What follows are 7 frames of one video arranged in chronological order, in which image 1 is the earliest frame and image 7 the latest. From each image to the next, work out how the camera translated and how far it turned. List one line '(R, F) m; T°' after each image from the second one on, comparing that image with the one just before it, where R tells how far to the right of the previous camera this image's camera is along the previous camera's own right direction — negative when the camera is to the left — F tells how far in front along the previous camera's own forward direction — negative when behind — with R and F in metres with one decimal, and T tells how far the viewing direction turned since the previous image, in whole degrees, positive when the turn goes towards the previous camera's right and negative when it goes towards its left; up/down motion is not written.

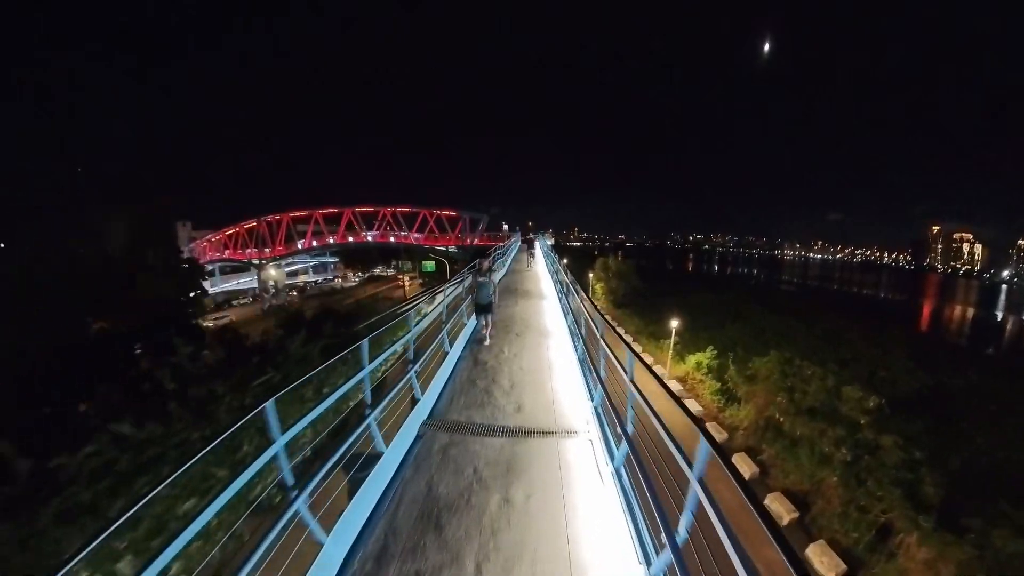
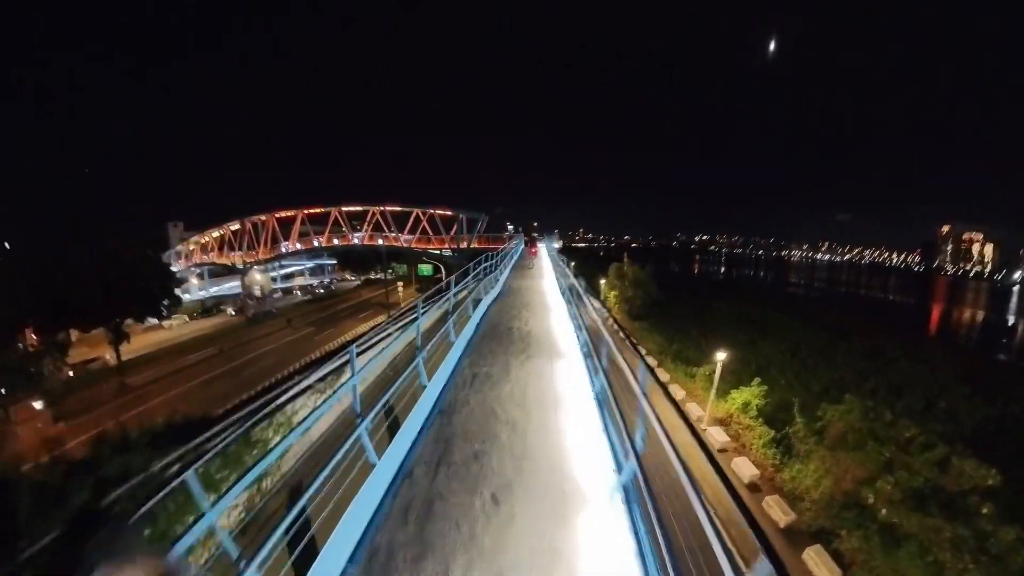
(0.0, +2.2) m; 0°
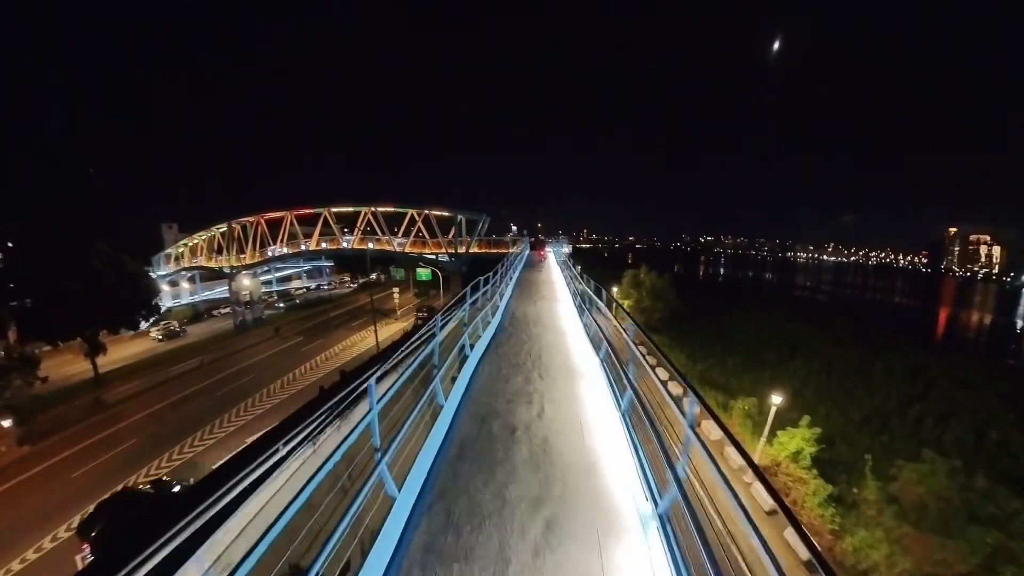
(-0.1, +1.6) m; 0°
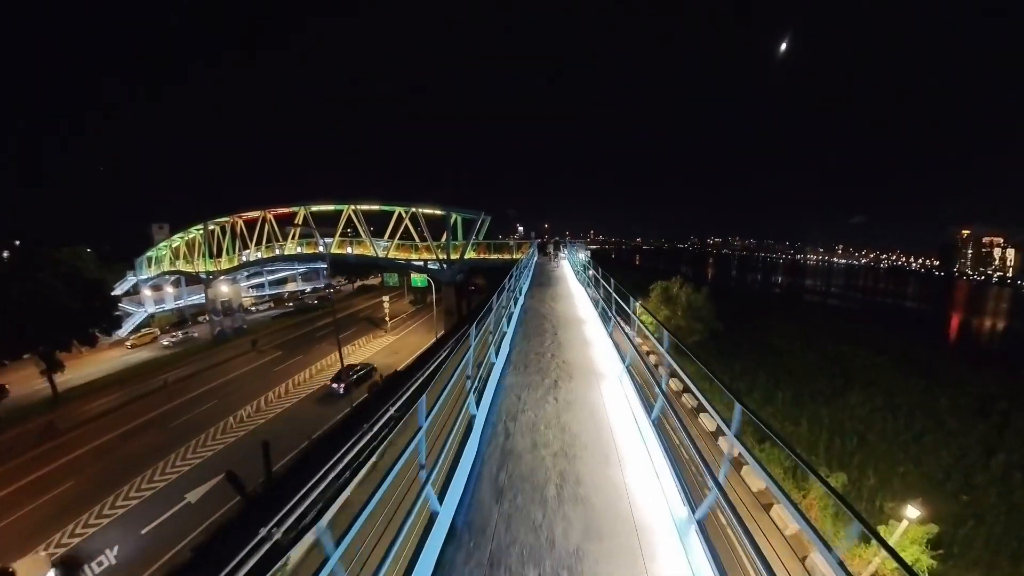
(-0.1, +2.6) m; 0°
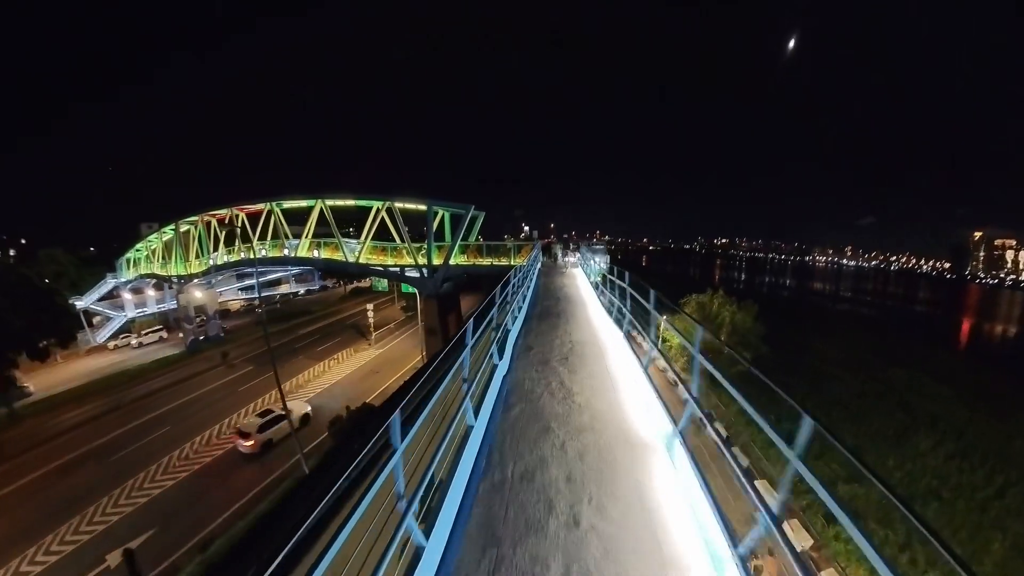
(0.0, +2.4) m; 0°
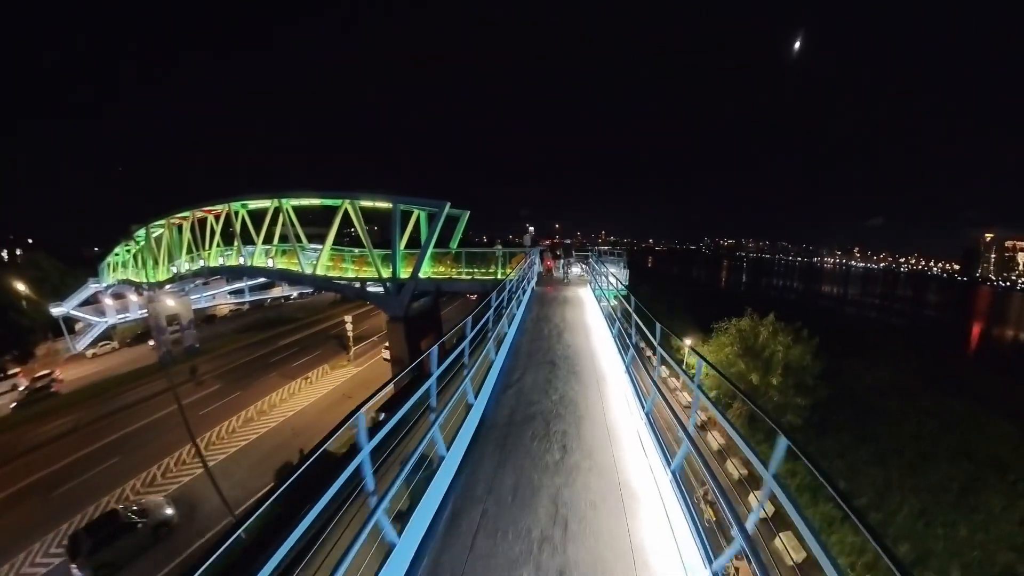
(+0.2, +1.9) m; 0°
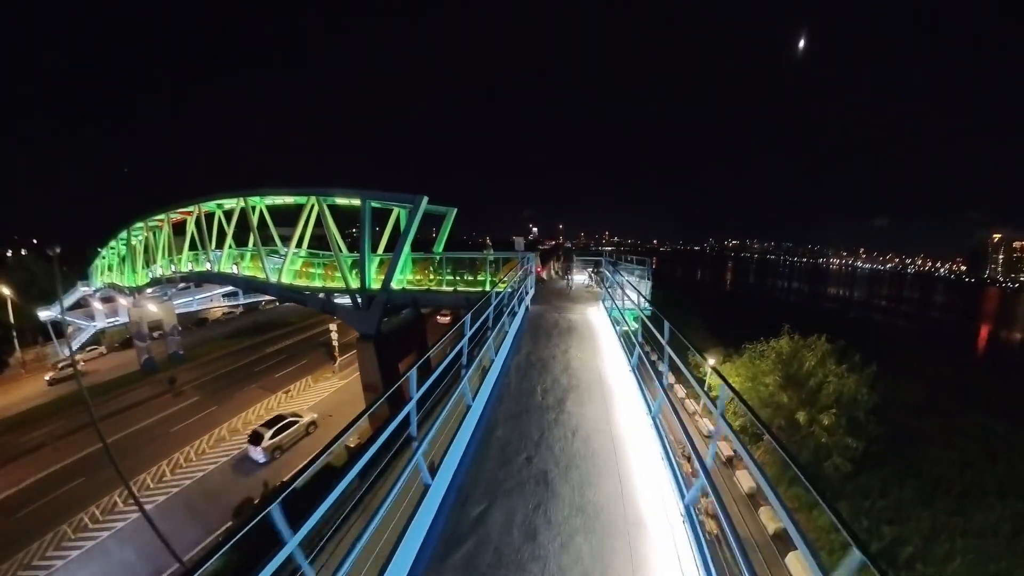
(+0.1, +1.2) m; 0°
